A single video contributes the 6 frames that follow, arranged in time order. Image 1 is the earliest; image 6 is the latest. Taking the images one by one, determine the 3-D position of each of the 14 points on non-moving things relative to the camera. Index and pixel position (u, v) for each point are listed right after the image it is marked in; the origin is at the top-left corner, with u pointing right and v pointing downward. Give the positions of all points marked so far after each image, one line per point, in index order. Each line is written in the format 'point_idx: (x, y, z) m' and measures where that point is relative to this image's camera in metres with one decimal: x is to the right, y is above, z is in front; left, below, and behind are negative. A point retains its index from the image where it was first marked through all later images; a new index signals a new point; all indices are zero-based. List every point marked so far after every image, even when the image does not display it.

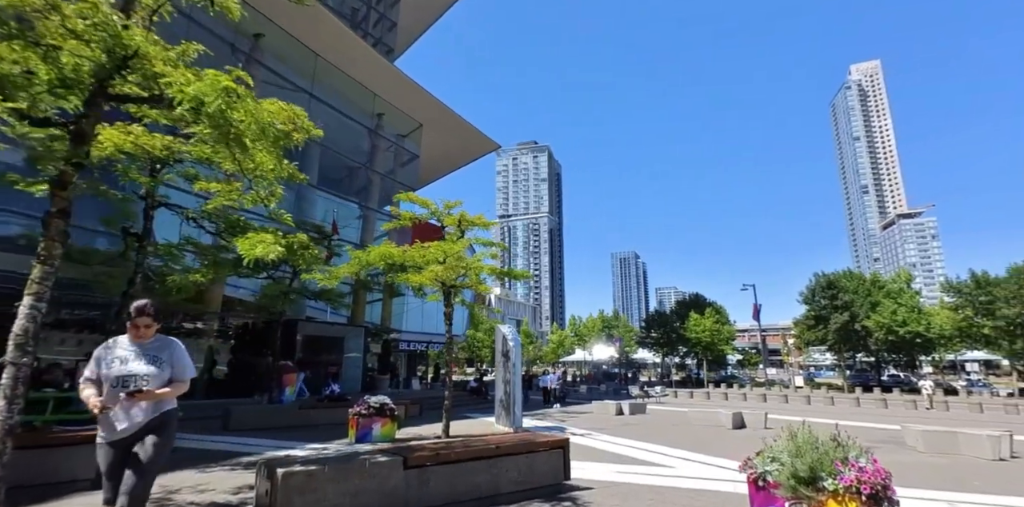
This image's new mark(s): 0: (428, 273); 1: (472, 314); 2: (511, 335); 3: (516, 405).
0: (-1.9, -0.5, +11.5) m
1: (-1.7, -2.6, +19.7) m
2: (0.0, -2.3, +13.6) m
3: (+0.1, -4.2, +13.3) m
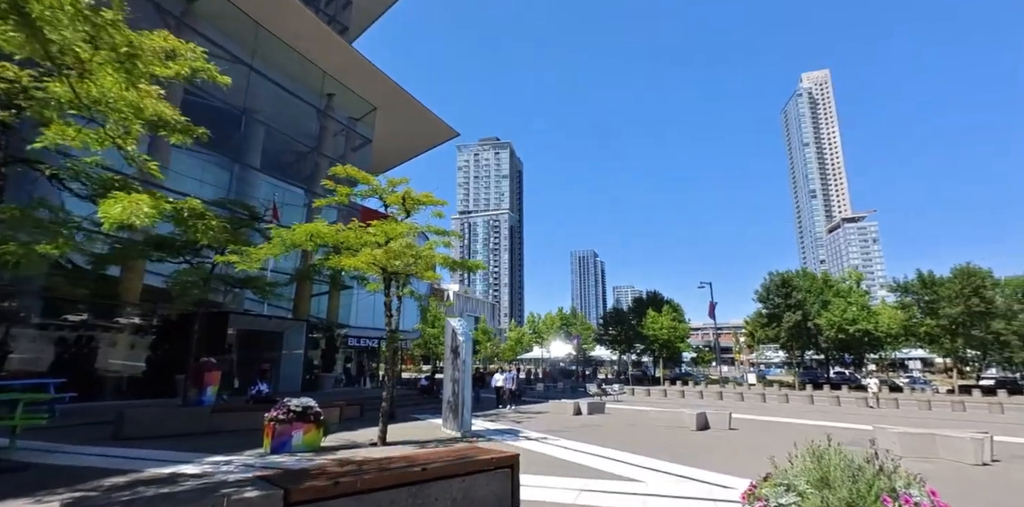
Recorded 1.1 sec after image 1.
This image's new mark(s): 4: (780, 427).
0: (-3.0, -0.1, +10.0) m
1: (-3.4, -2.1, +18.2) m
2: (-1.3, -1.9, +12.2) m
3: (-1.2, -3.8, +11.9) m
4: (+8.2, -5.3, +14.5) m
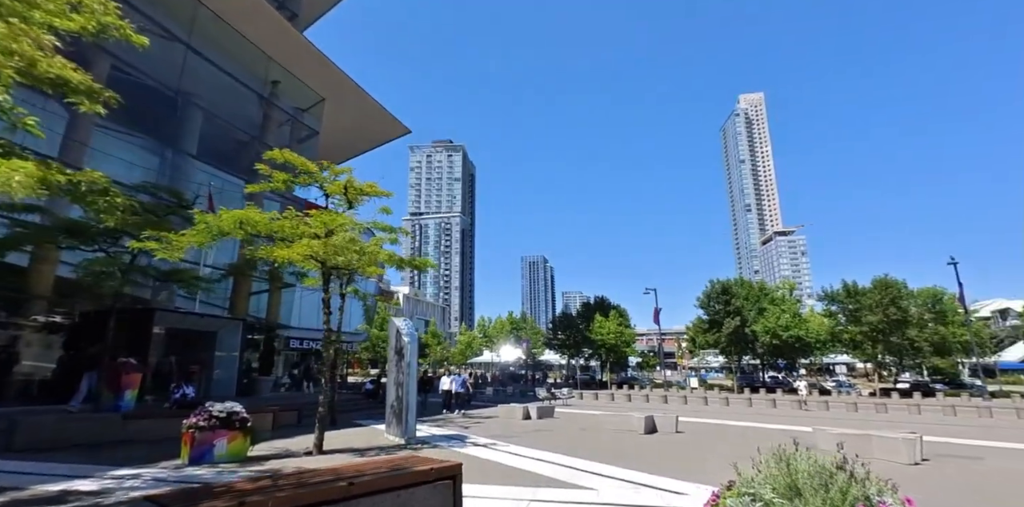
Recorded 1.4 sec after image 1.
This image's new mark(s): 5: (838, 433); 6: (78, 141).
0: (-3.9, 0.0, +9.2) m
1: (-5.2, -2.0, +17.3) m
2: (-2.5, -1.8, +11.6) m
3: (-2.4, -3.8, +11.3) m
4: (+6.6, -5.5, +14.8) m
5: (+6.1, -3.5, +9.2) m
6: (-15.5, +4.4, +17.3) m
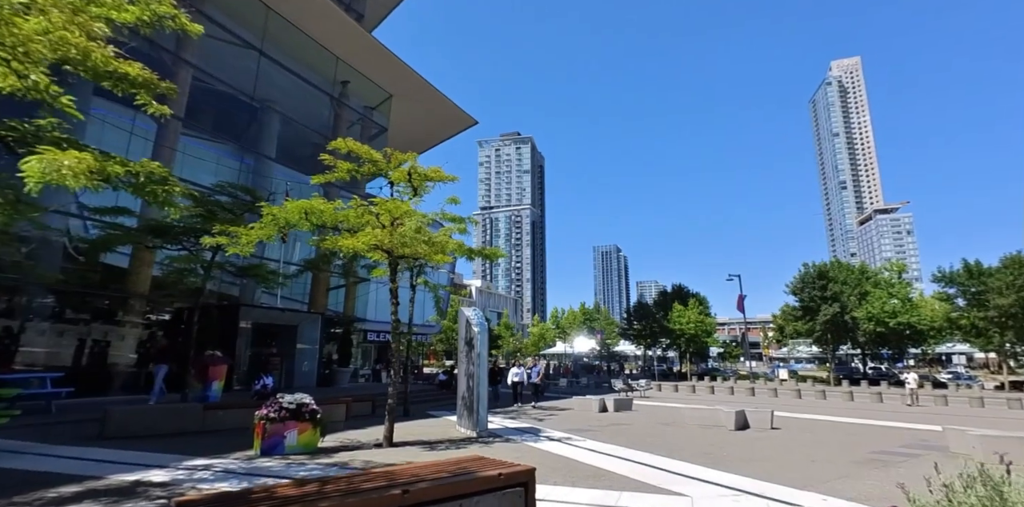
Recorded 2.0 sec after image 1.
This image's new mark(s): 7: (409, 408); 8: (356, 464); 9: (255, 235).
0: (-2.6, +0.3, +9.0) m
1: (-2.7, -1.7, +17.2) m
2: (-0.9, -1.5, +11.1) m
3: (-0.7, -3.4, +10.9) m
4: (+8.8, -4.7, +13.1) m
5: (+7.4, -2.9, +7.5) m
6: (-13.1, +4.4, +18.5) m
7: (-3.7, -5.5, +17.1) m
8: (-2.4, -3.2, +7.2) m
9: (-5.0, +0.4, +9.3) m
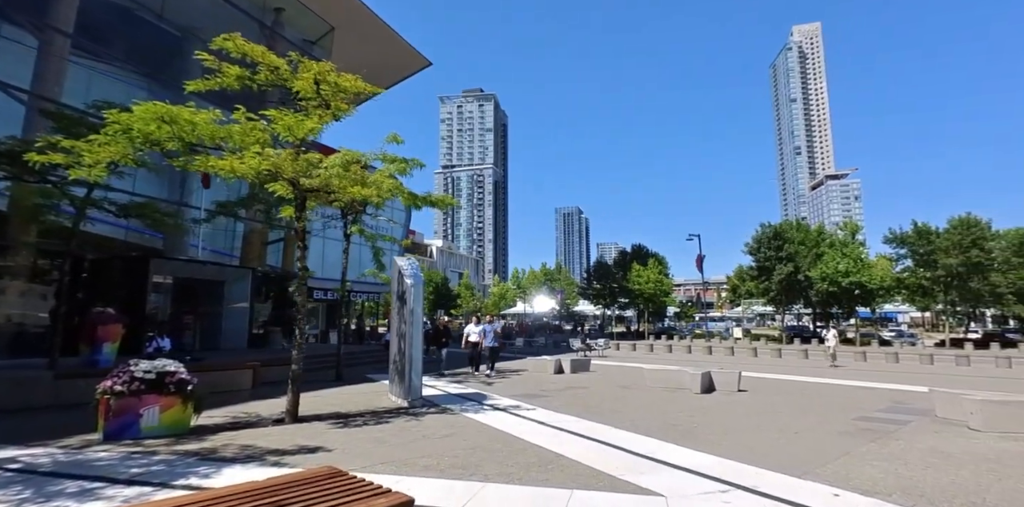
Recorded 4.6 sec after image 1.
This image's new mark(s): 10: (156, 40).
0: (-3.6, +1.3, +6.9) m
1: (-4.3, +0.1, +15.2) m
2: (-2.0, -0.3, +9.4) m
3: (-1.9, -2.2, +9.3) m
4: (+7.4, -3.4, +12.3) m
5: (+6.5, -2.0, +6.5) m
6: (-14.7, +6.3, +15.3) m
7: (-5.4, -3.8, +15.3) m
8: (-3.3, -2.3, +5.5) m
9: (-6.0, +1.5, +7.0) m
10: (-14.0, +8.4, +18.4) m
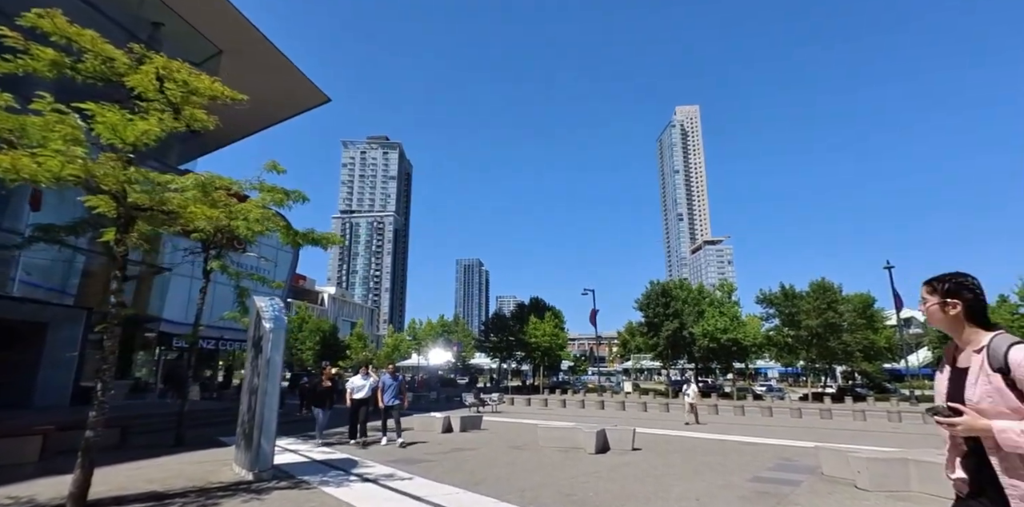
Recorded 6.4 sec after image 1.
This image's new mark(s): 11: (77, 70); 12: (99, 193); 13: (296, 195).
0: (-5.0, +1.0, +5.4) m
1: (-7.5, -1.1, +13.2) m
2: (-4.0, -0.9, +7.9) m
3: (-4.0, -2.9, +7.6) m
4: (+4.5, -4.9, +12.3) m
5: (+4.8, -2.8, +6.7) m
6: (-17.4, +5.7, +11.9) m
7: (-8.6, -4.9, +12.7) m
8: (-4.5, -2.4, +3.7) m
9: (-7.3, +1.3, +5.1) m
10: (-17.3, +7.5, +15.3) m
11: (-5.7, +2.5, +6.3) m
12: (-5.3, +0.8, +6.2) m
13: (-5.7, +1.6, +12.6) m
